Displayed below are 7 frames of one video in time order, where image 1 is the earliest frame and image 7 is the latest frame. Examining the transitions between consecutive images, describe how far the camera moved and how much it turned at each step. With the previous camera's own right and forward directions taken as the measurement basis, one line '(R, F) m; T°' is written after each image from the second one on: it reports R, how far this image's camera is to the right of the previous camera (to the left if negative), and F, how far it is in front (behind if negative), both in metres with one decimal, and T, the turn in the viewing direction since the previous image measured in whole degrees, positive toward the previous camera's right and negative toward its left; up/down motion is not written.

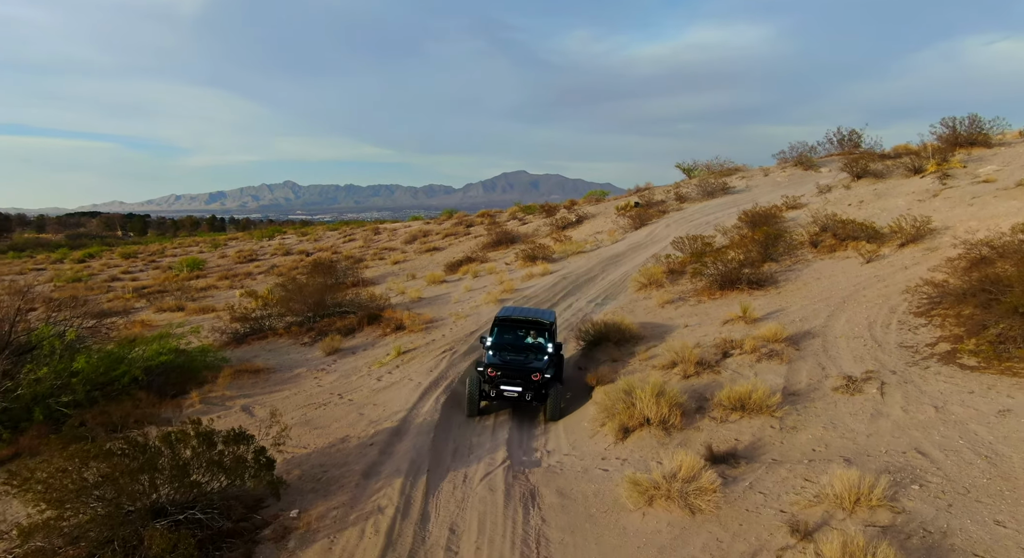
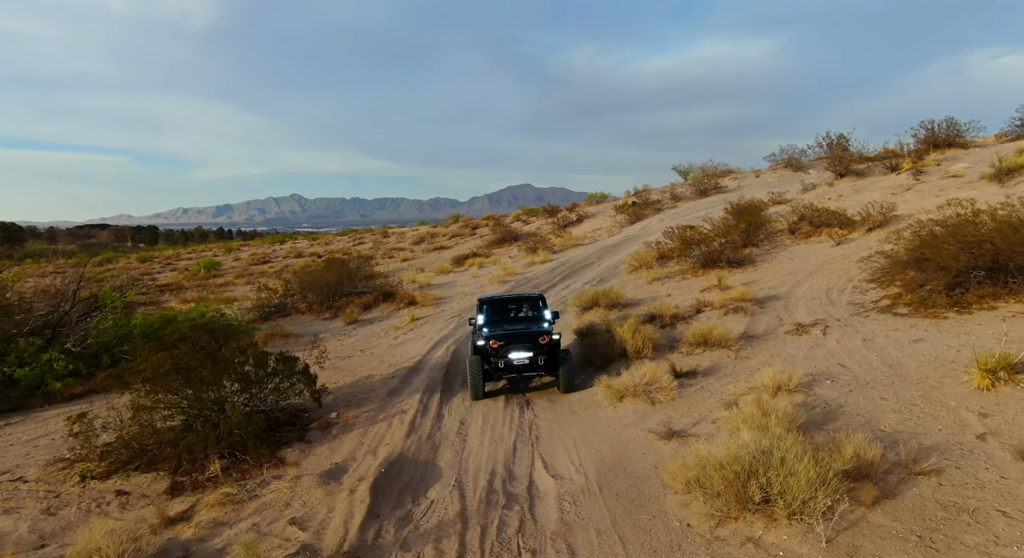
(+0.1, -1.9) m; 0°
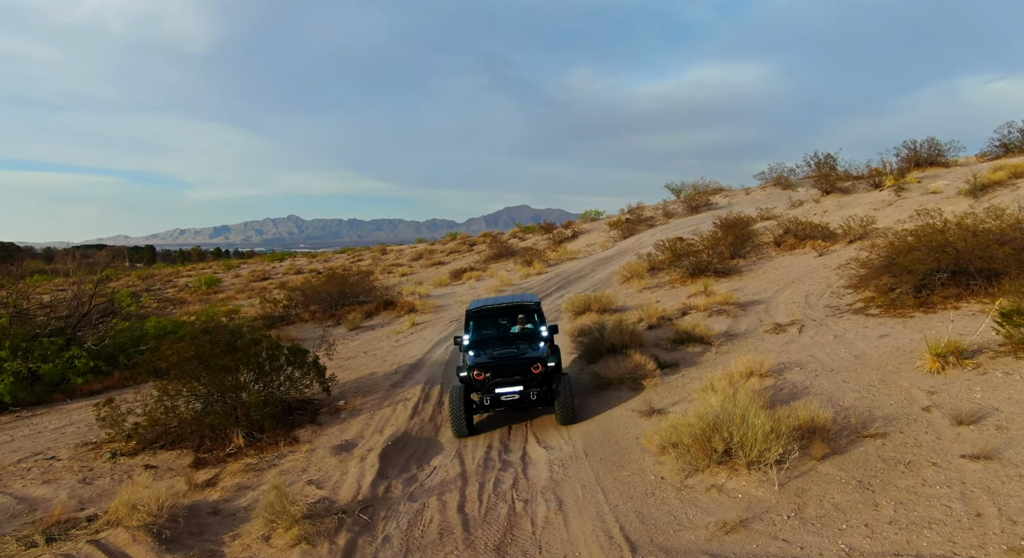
(0.0, -0.8) m; 0°
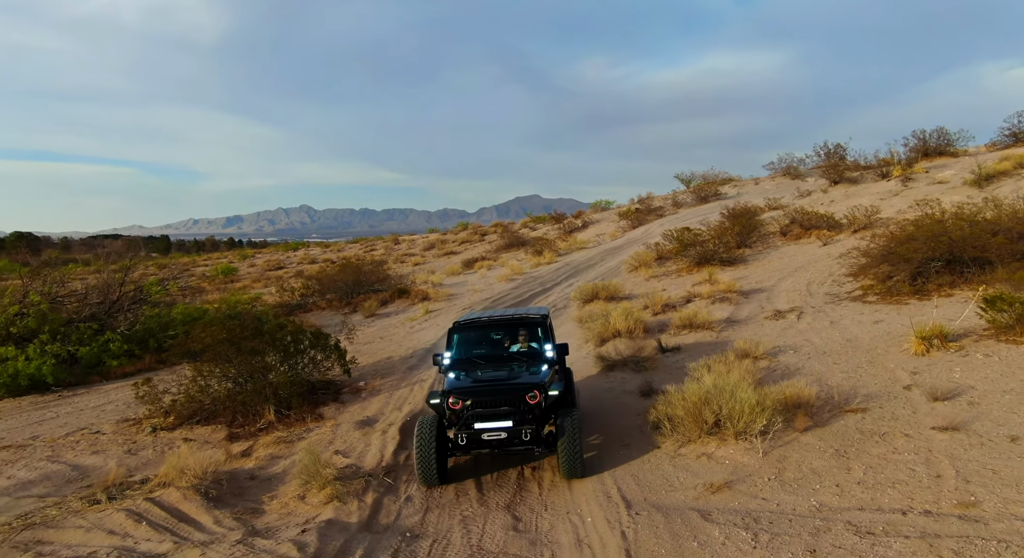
(0.0, -0.6) m; -1°
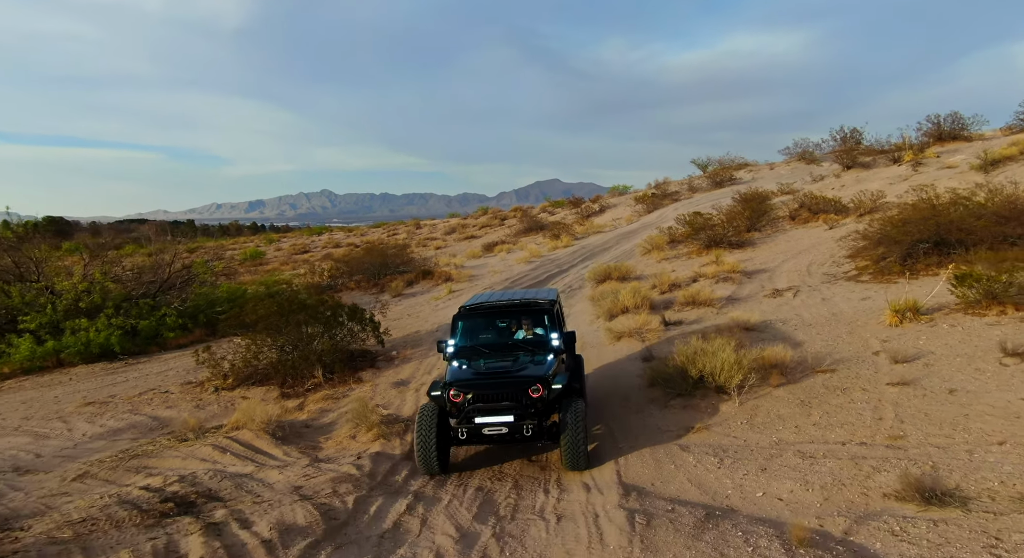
(0.0, -1.2) m; -2°
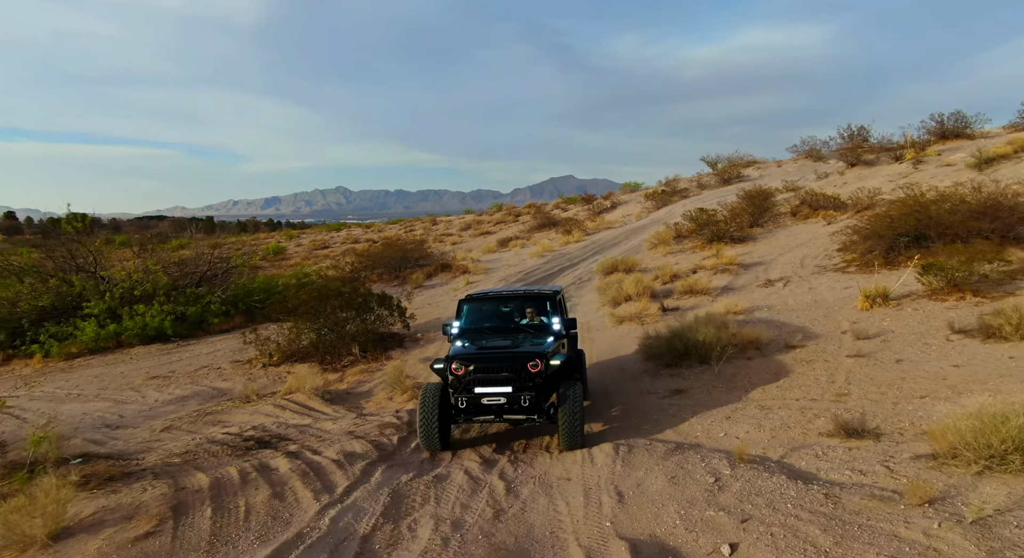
(0.0, -1.4) m; -1°
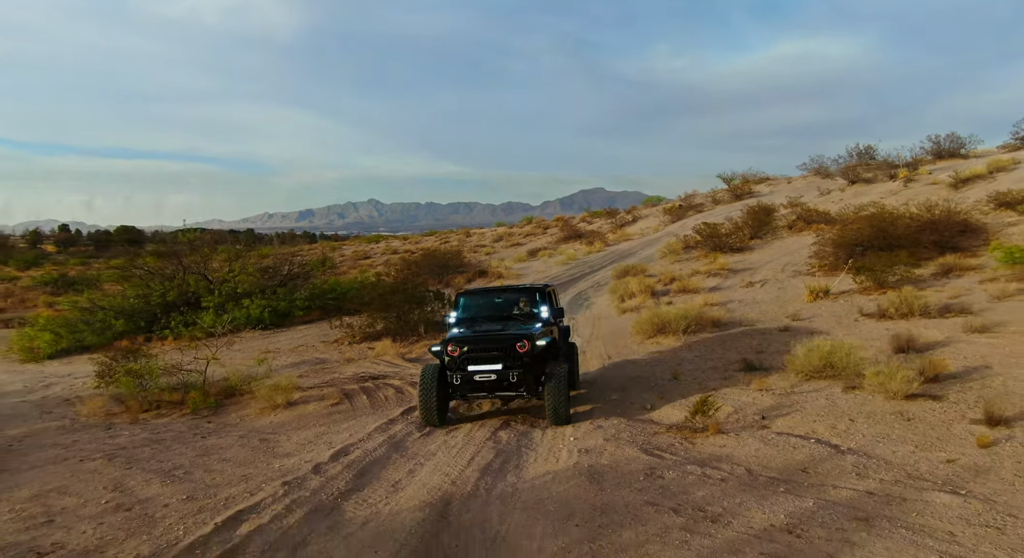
(+0.1, -3.8) m; -2°
